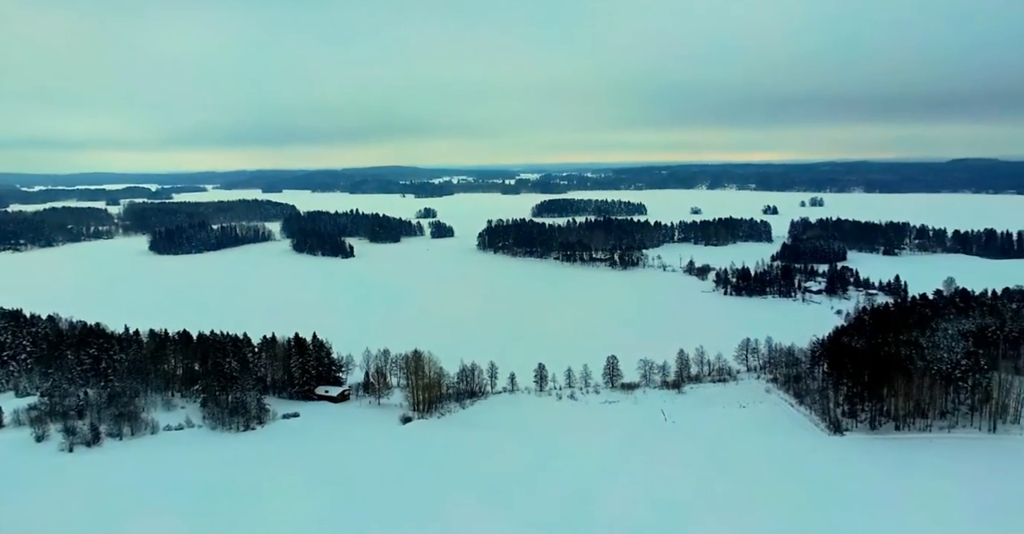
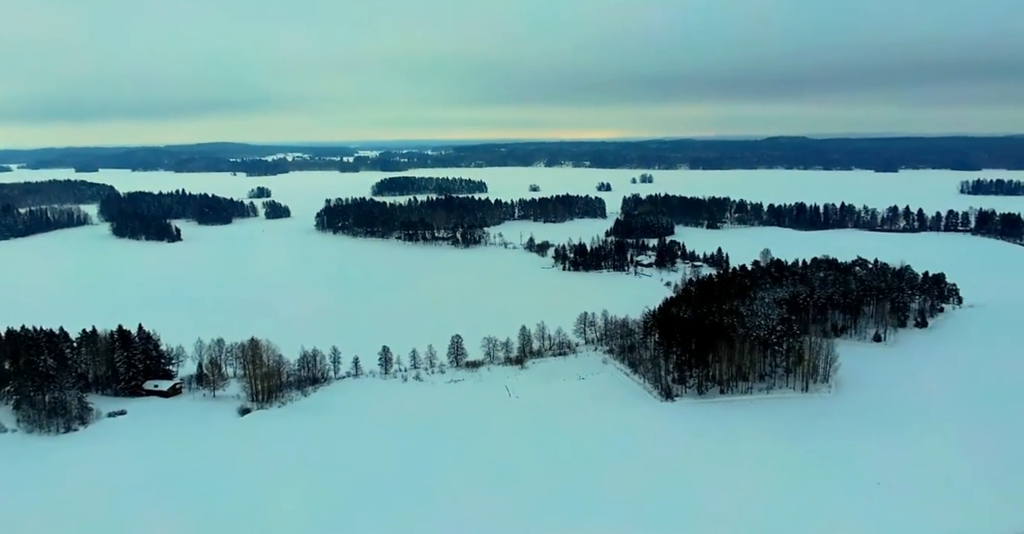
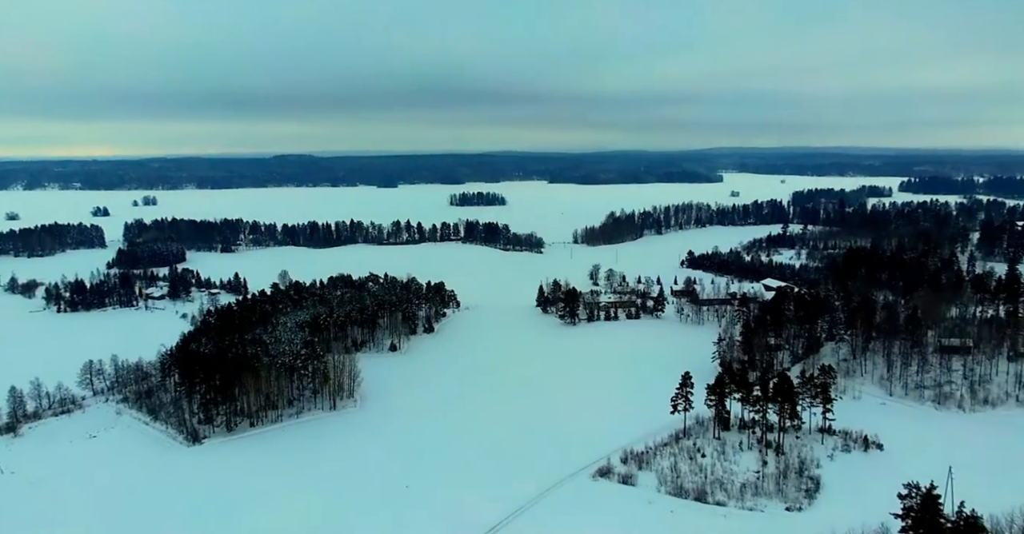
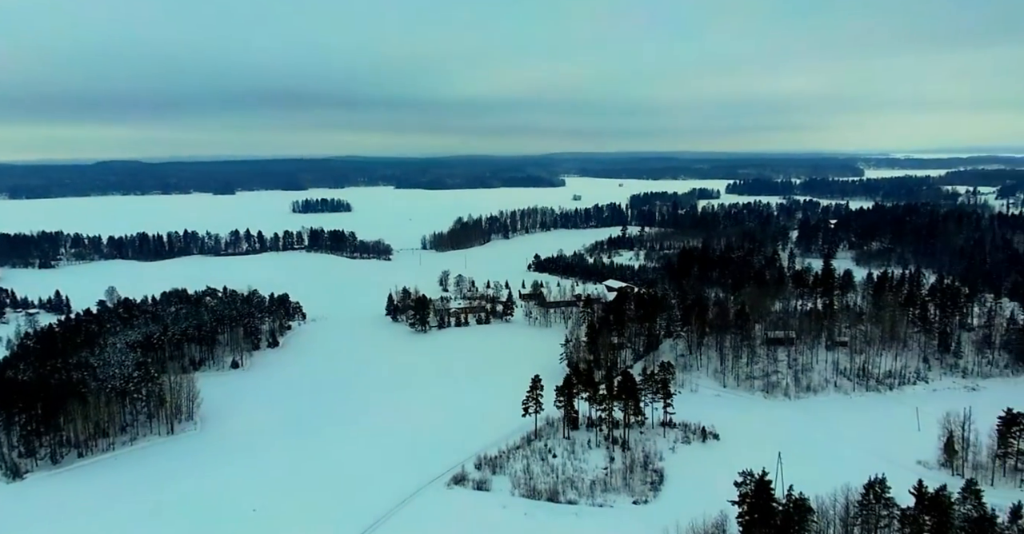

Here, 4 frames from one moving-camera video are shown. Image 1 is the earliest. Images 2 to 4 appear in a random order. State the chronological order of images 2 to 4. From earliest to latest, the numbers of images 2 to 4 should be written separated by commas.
2, 3, 4
